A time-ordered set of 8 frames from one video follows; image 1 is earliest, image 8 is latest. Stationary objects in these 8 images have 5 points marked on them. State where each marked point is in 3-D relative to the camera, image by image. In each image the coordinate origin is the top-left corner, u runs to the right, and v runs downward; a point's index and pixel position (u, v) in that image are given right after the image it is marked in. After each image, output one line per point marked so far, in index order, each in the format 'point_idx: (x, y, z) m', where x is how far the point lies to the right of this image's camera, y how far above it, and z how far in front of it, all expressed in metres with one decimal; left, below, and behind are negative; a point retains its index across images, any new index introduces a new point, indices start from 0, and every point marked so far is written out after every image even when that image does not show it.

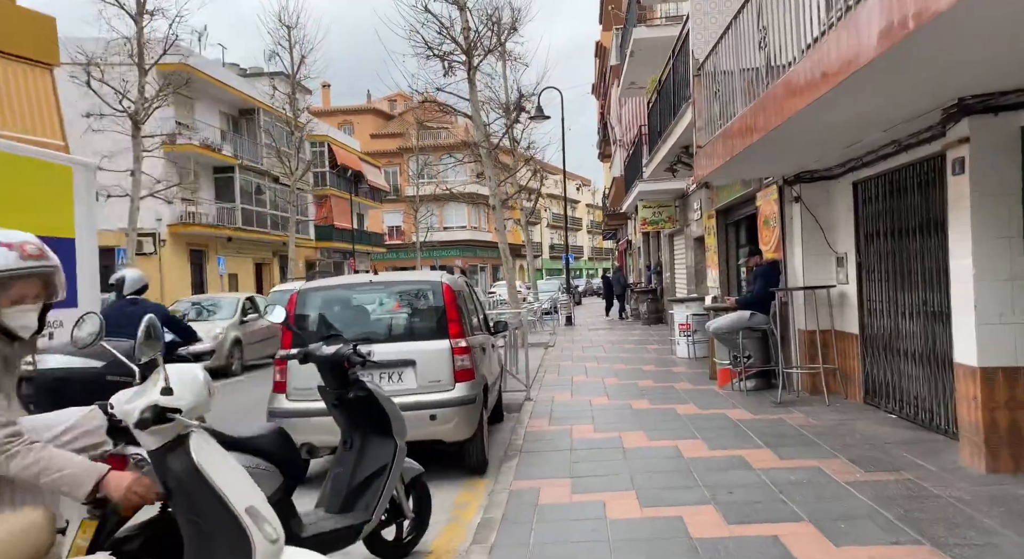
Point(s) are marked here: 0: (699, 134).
0: (+2.2, +1.8, +9.0) m
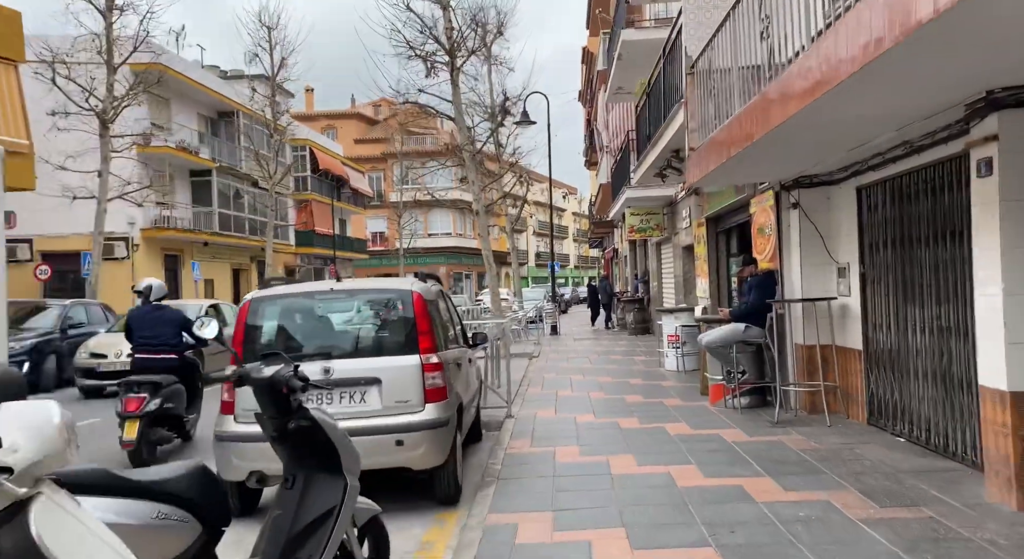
0: (+2.0, +1.7, +8.5) m
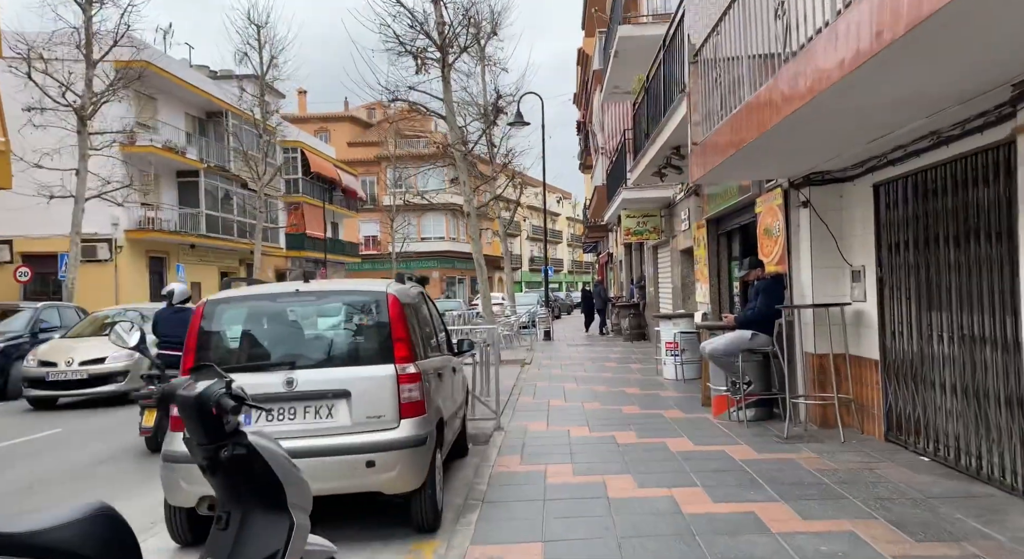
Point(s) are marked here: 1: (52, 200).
0: (+1.9, +1.6, +8.0) m
1: (-10.3, +1.8, +16.8) m
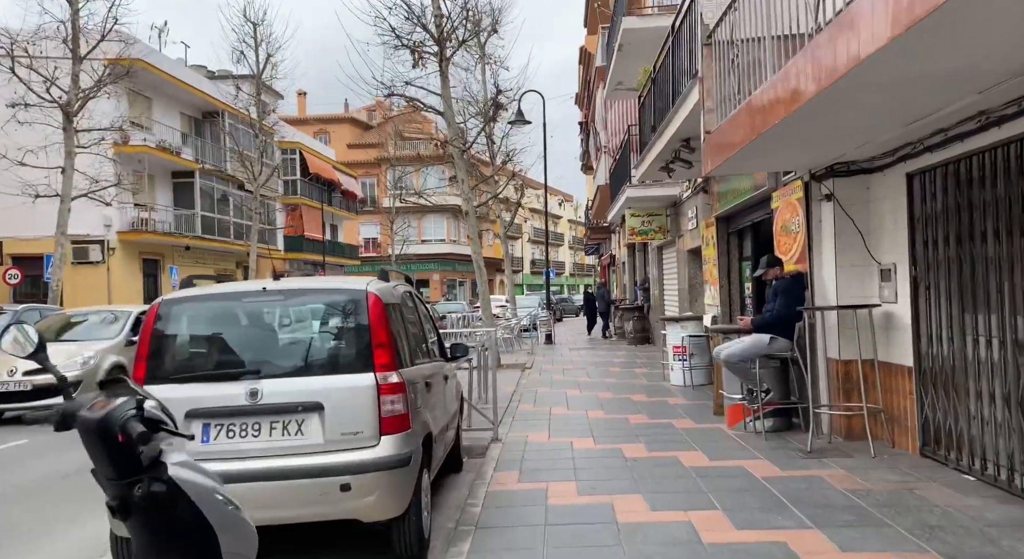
0: (+1.9, +1.6, +7.4) m
1: (-10.3, +1.7, +16.3) m
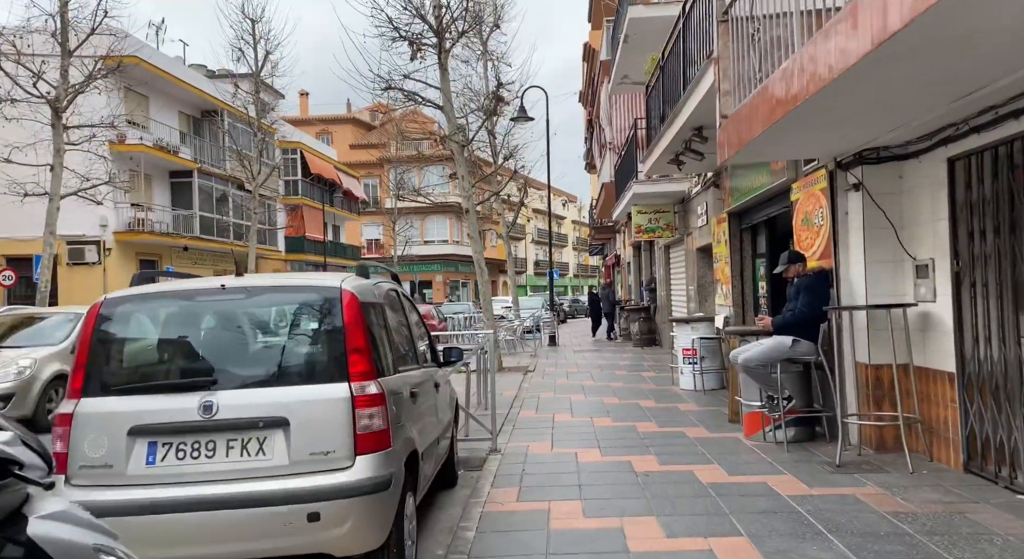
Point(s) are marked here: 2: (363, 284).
0: (+1.9, +1.6, +6.8) m
1: (-10.2, +1.7, +15.8) m
2: (-0.8, 0.0, +4.1) m
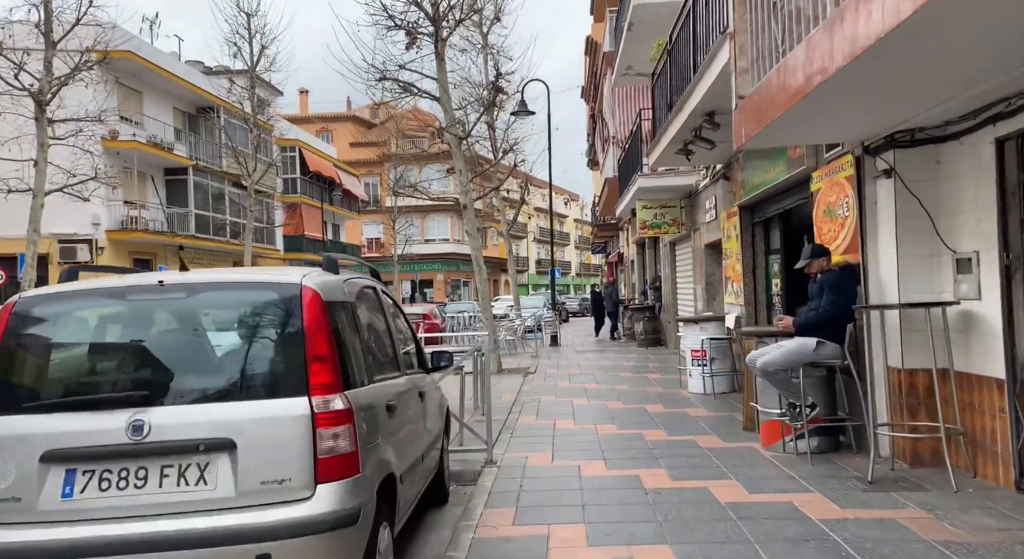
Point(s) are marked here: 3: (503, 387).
0: (+1.9, +1.7, +6.3) m
1: (-10.2, +1.7, +15.3) m
2: (-0.8, 0.0, +3.5) m
3: (-0.2, -1.8, +12.3) m
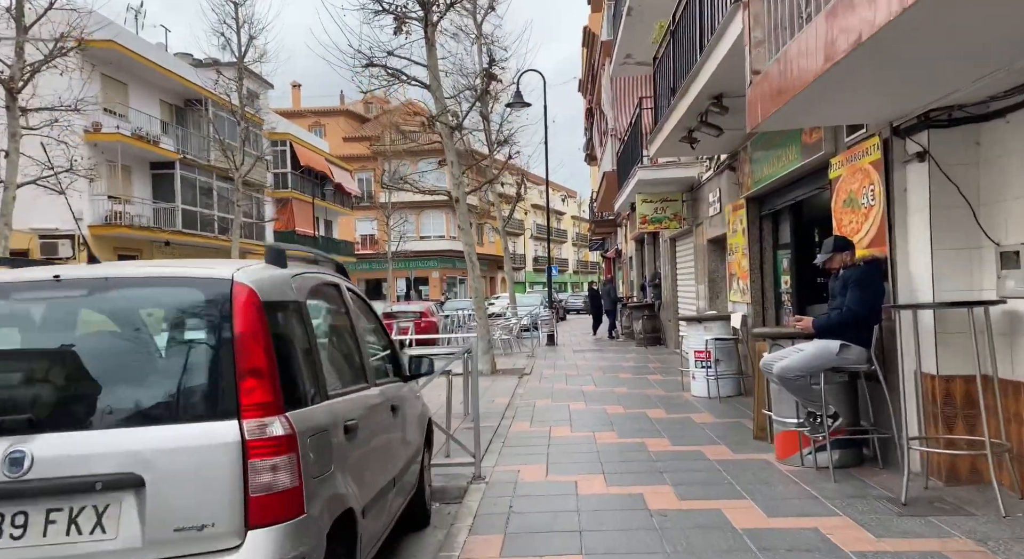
0: (+1.8, +1.7, +5.7) m
1: (-10.4, +1.8, +14.6) m
2: (-0.9, 0.0, +2.9) m
3: (-0.3, -1.7, +11.7) m
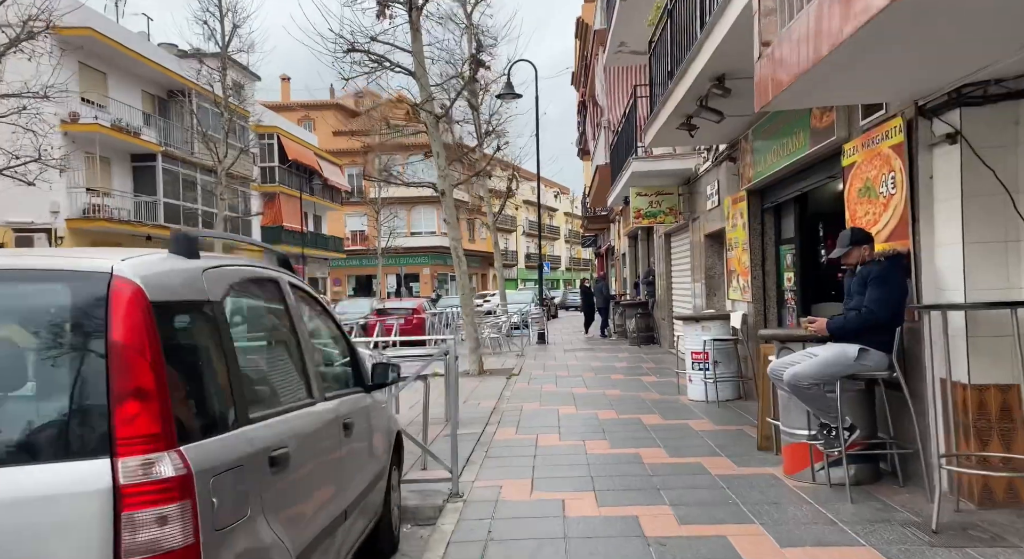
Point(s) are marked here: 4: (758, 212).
0: (+1.7, +1.7, +5.1) m
1: (-10.6, +1.9, +13.9) m
2: (-1.0, 0.0, +2.3) m
3: (-0.5, -1.7, +11.2) m
4: (+2.9, +0.8, +9.0) m
